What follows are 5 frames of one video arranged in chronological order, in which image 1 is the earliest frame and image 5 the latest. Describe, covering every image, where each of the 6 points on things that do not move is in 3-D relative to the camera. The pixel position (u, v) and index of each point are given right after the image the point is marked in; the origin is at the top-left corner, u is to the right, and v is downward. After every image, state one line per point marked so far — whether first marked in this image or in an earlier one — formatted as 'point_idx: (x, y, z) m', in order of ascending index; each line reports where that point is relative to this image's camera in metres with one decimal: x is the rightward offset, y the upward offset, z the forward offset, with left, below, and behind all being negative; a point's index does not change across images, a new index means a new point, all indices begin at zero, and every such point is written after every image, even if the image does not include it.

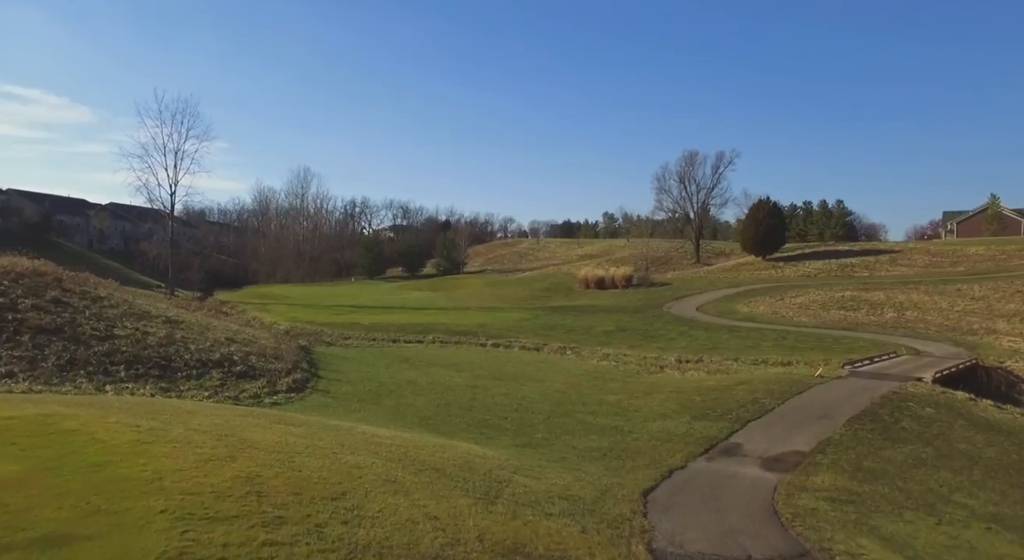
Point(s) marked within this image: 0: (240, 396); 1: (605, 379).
0: (-5.1, -2.2, +12.8) m
1: (+2.5, -2.7, +18.6) m
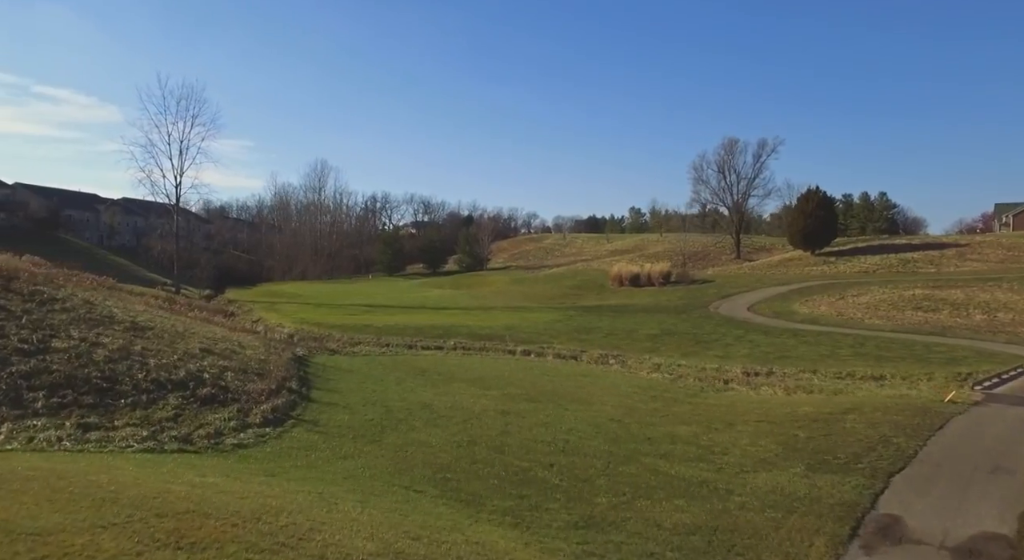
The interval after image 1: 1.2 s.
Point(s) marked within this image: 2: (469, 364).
0: (-4.5, -2.2, +9.6) m
1: (+3.3, -2.6, +15.1) m
2: (-1.2, -2.4, +19.1) m
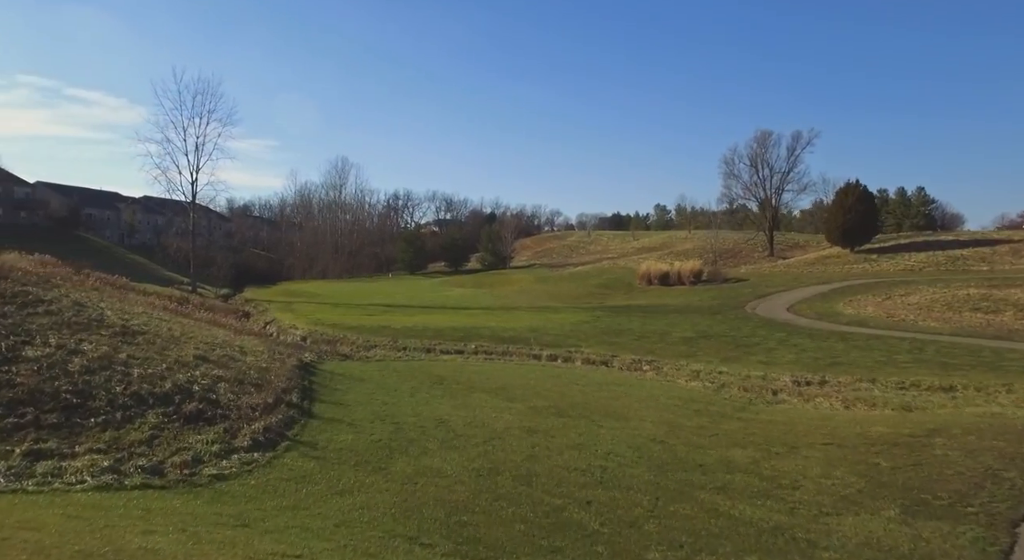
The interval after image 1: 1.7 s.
0: (-4.1, -2.2, +8.1) m
1: (+3.9, -2.6, +13.4) m
2: (-0.6, -2.3, +17.6) m
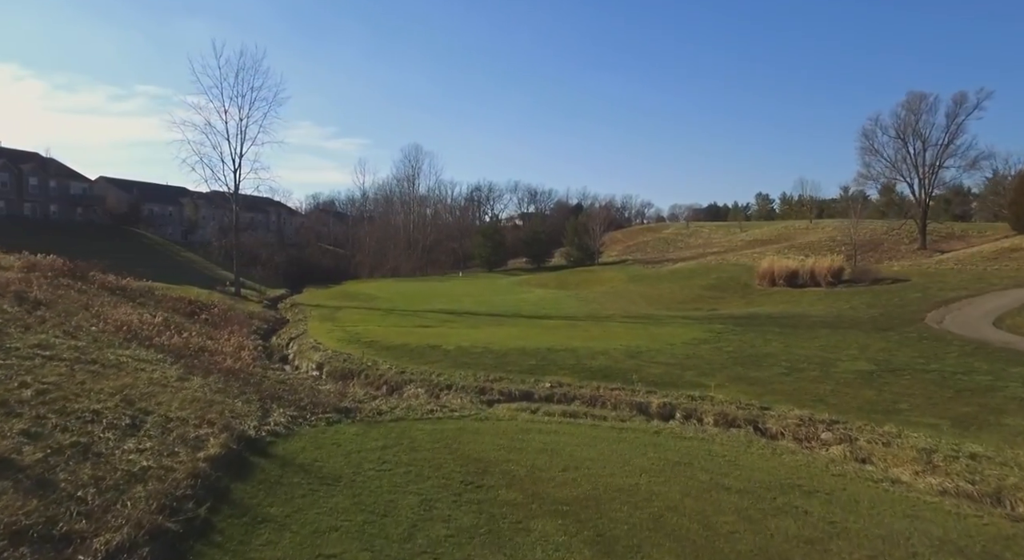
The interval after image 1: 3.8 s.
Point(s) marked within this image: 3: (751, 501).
0: (-3.9, -2.5, +1.4) m
1: (+4.7, -2.9, +5.7) m
2: (+0.8, -2.6, +10.4) m
3: (+3.0, -2.8, +8.7) m
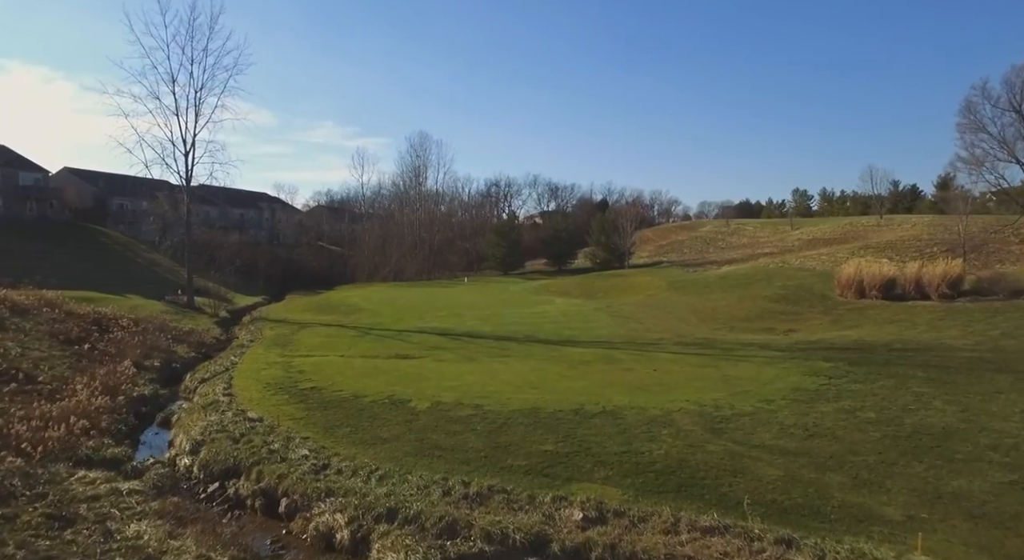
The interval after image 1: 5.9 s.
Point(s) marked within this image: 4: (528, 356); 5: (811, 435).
0: (-4.4, -2.9, -6.1) m
1: (+4.4, -3.3, -2.1) m
2: (+0.6, -3.0, +2.7) m
3: (+2.7, -3.2, +0.9) m
4: (+0.4, -2.2, +19.3) m
5: (+5.0, -2.5, +11.6) m
